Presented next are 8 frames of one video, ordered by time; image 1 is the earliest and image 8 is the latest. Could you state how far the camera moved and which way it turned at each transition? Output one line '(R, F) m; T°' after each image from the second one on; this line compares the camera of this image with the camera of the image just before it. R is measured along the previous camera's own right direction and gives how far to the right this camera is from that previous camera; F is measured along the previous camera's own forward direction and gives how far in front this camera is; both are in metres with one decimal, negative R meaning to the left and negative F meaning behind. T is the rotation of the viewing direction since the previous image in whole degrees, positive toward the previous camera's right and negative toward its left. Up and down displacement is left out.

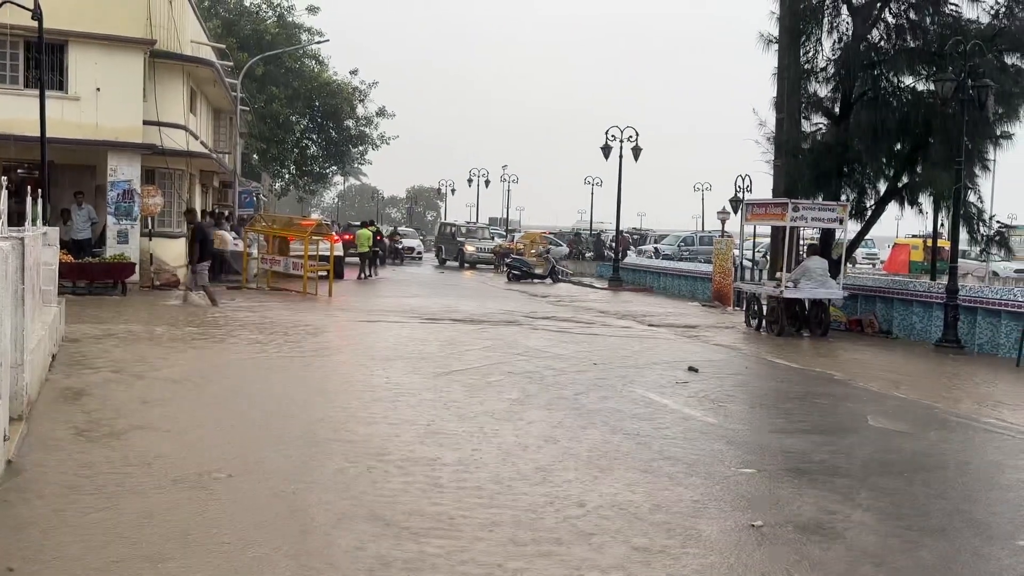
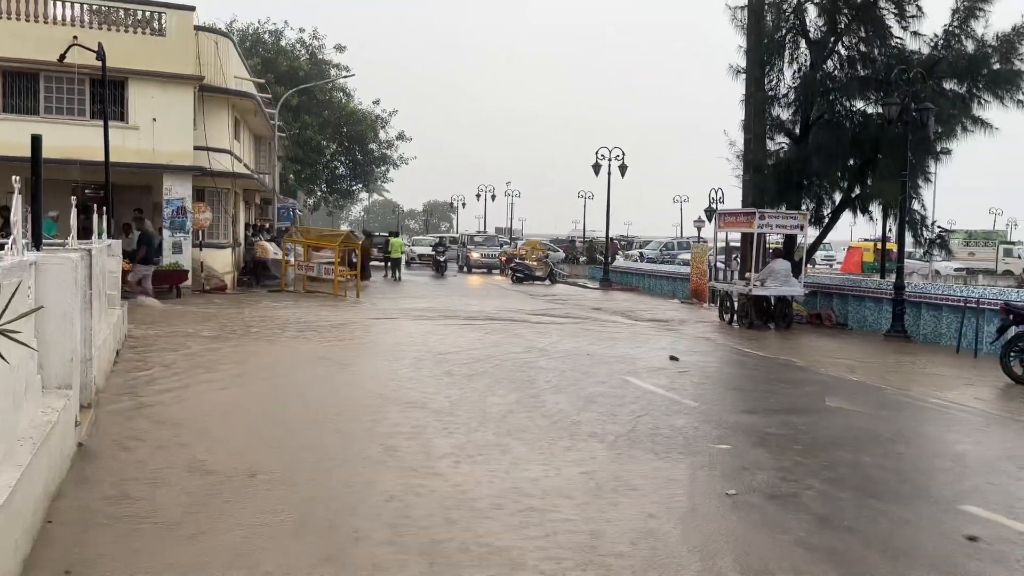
(+0.1, -1.5) m; -1°
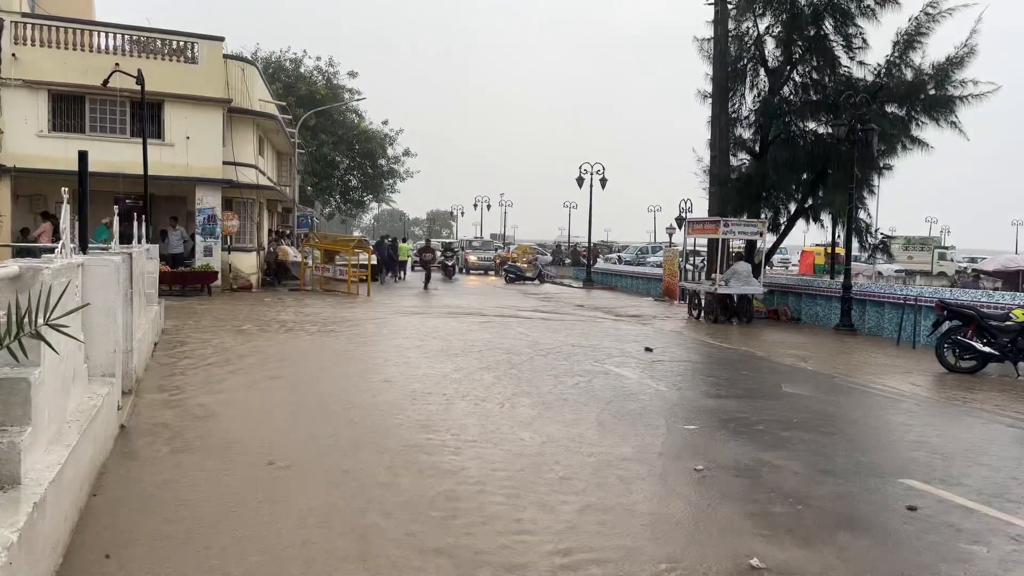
(+0.2, -1.5) m; 0°
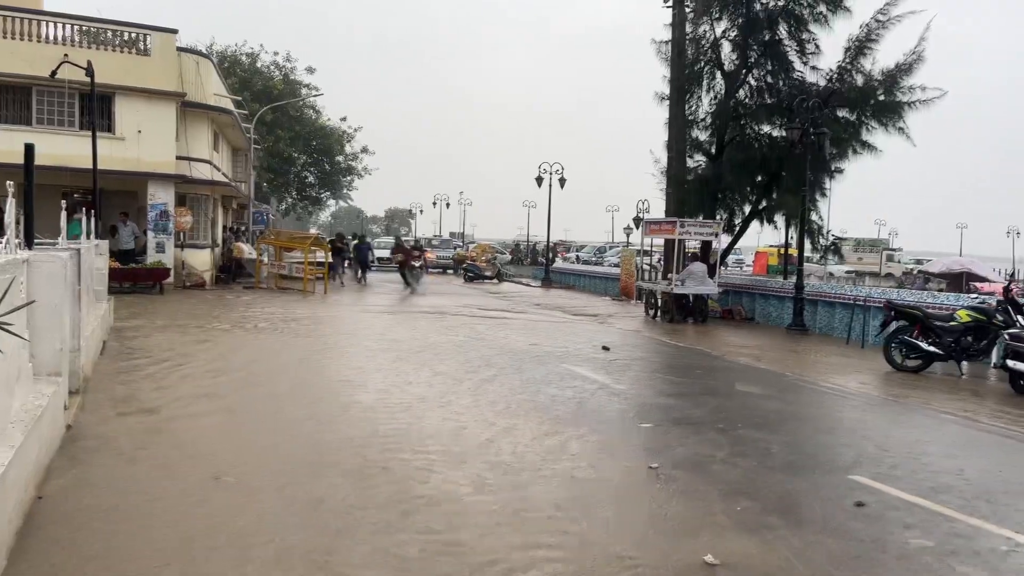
(+0.2, 0.0) m; +3°
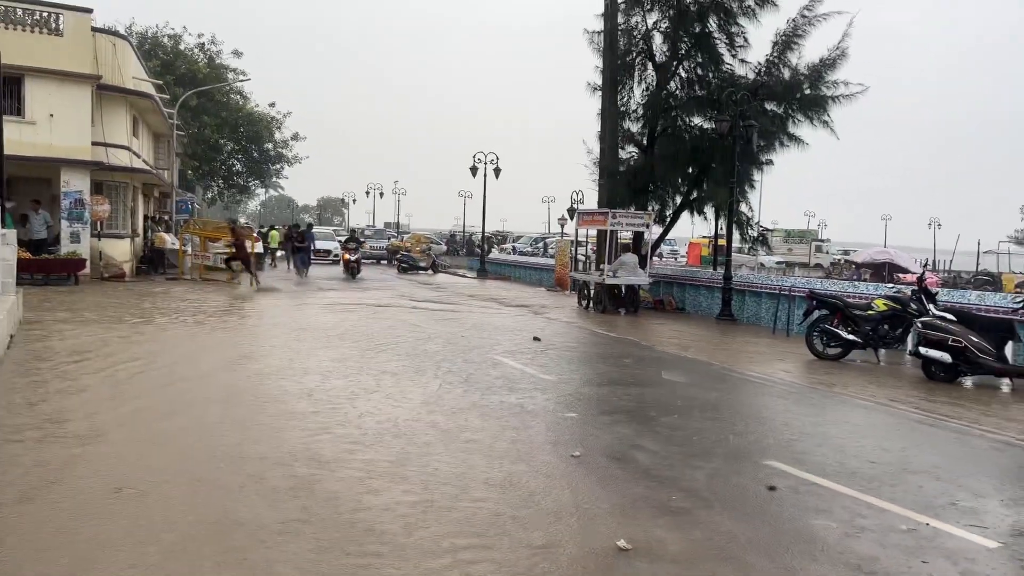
(+0.4, +0.1) m; +4°
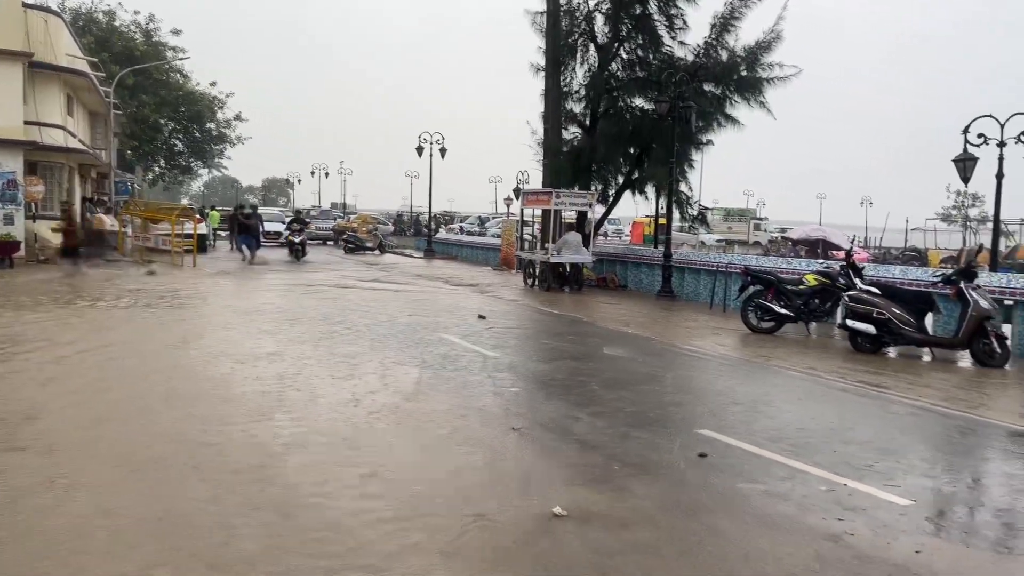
(+0.3, -0.2) m; +3°
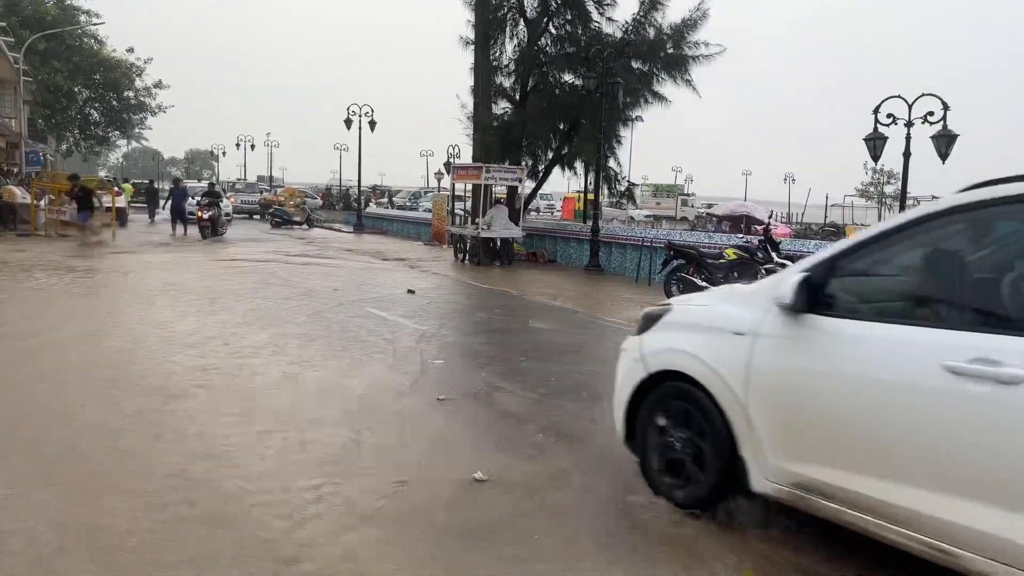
(+0.3, -0.1) m; +4°
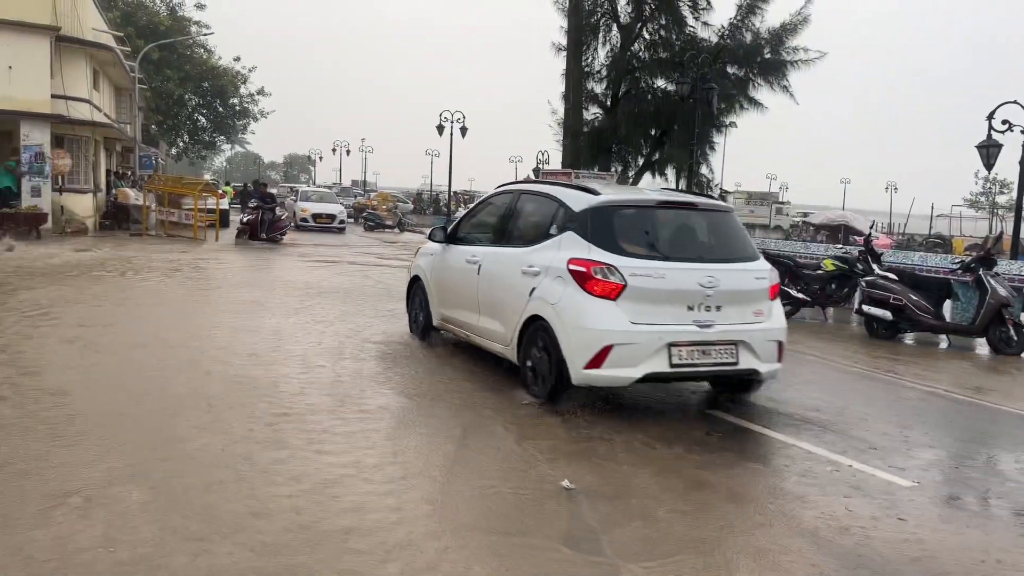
(-0.4, 0.0) m; -5°
